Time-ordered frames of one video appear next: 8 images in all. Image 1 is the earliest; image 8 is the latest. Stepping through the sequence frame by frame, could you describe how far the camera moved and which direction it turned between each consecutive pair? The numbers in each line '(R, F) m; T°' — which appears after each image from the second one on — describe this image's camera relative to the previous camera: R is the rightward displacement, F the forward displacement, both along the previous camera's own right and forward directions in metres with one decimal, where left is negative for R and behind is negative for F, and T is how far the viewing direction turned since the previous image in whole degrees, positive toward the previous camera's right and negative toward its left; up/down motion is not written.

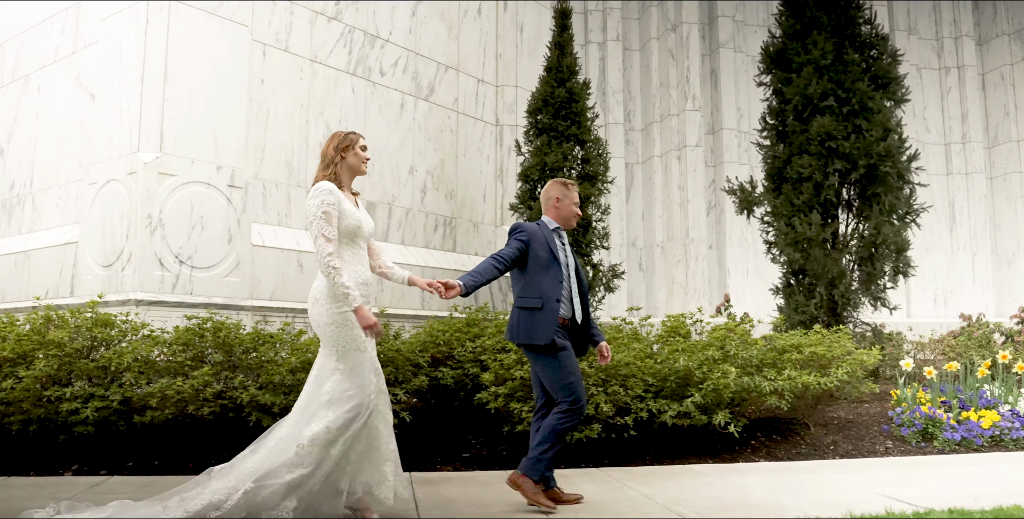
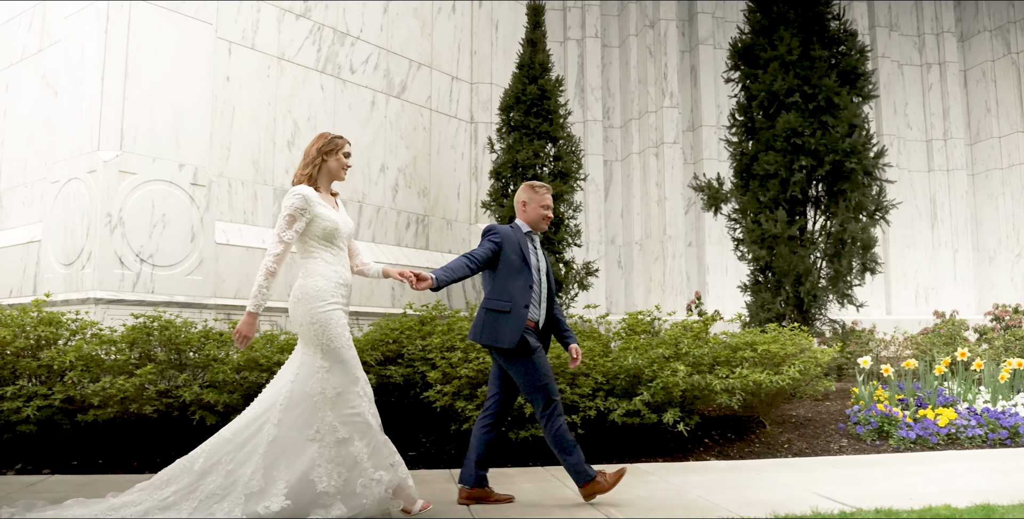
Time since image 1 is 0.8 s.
(+0.4, 0.0) m; 0°
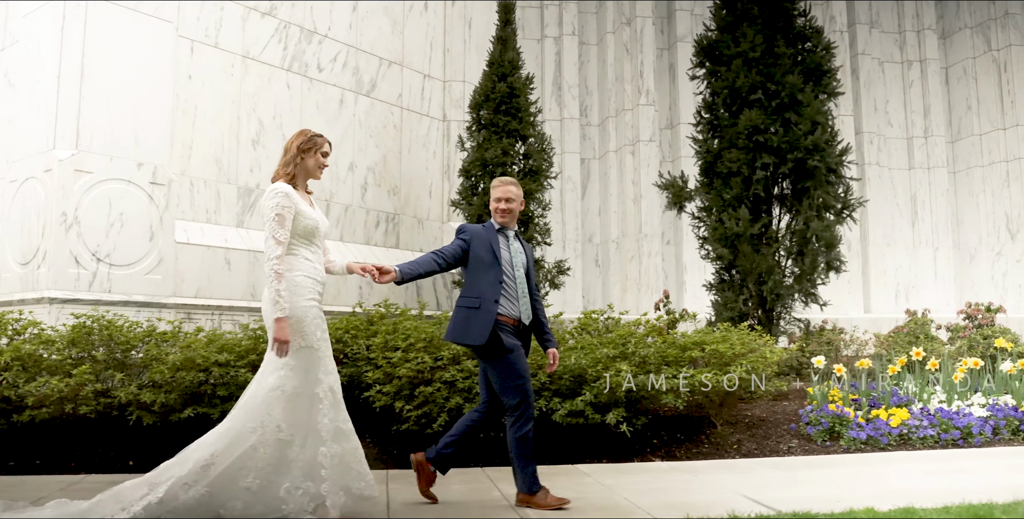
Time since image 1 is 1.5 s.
(+0.4, 0.0) m; 0°
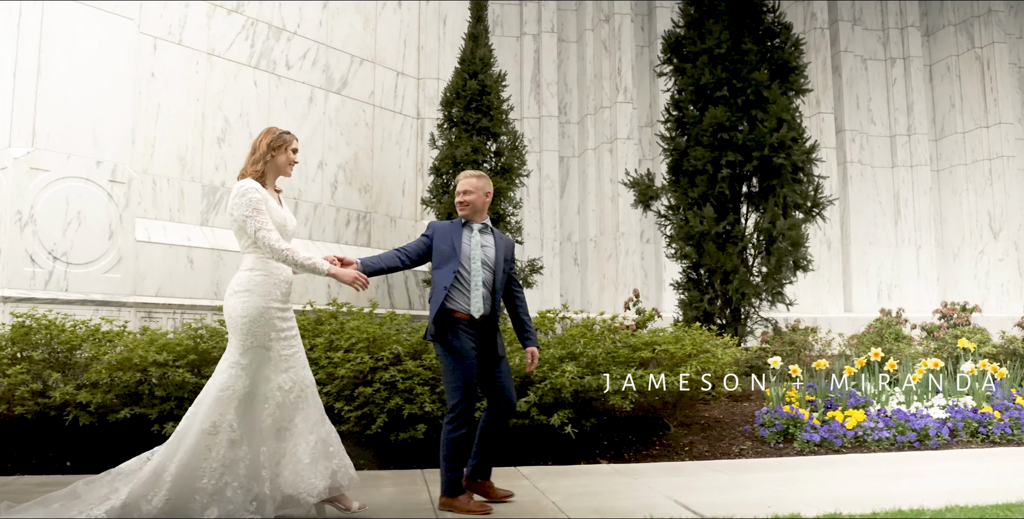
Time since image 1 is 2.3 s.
(+0.4, +0.1) m; 0°
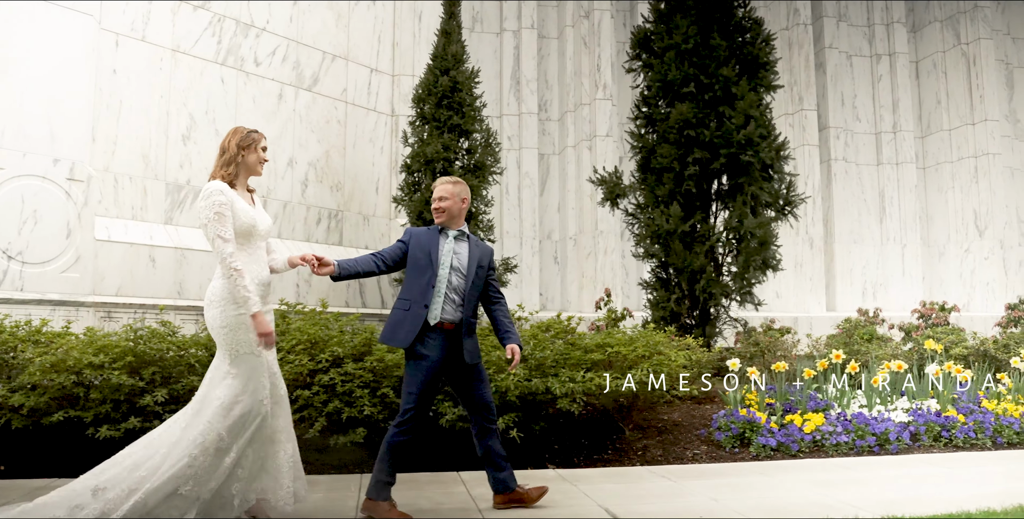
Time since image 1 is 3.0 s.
(+0.4, +0.1) m; 0°
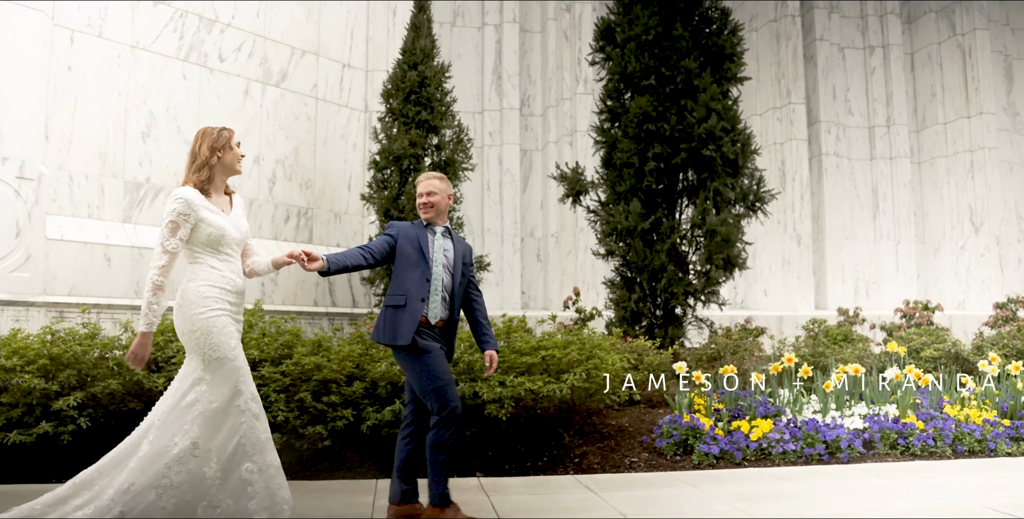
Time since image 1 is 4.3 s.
(+0.6, +0.2) m; -2°
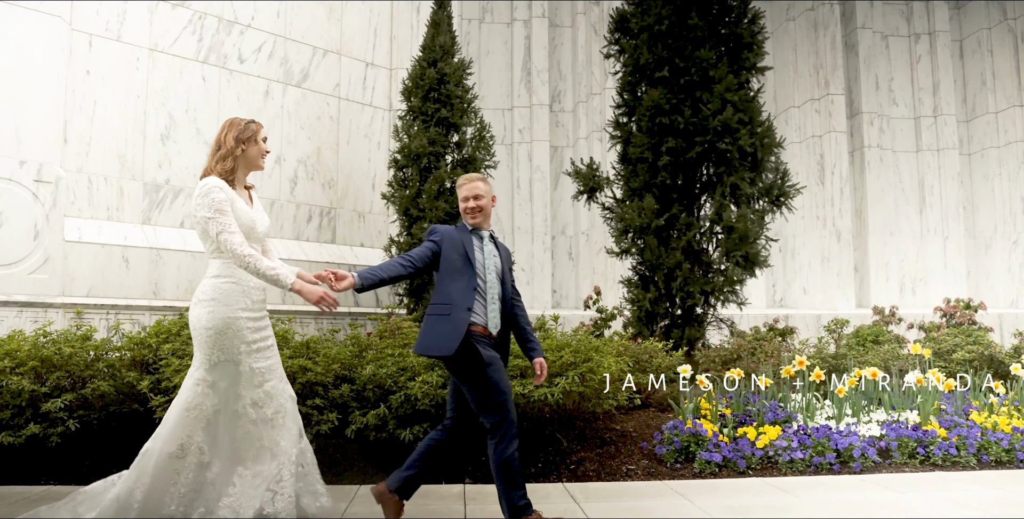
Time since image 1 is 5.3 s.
(+0.4, +0.2) m; -4°
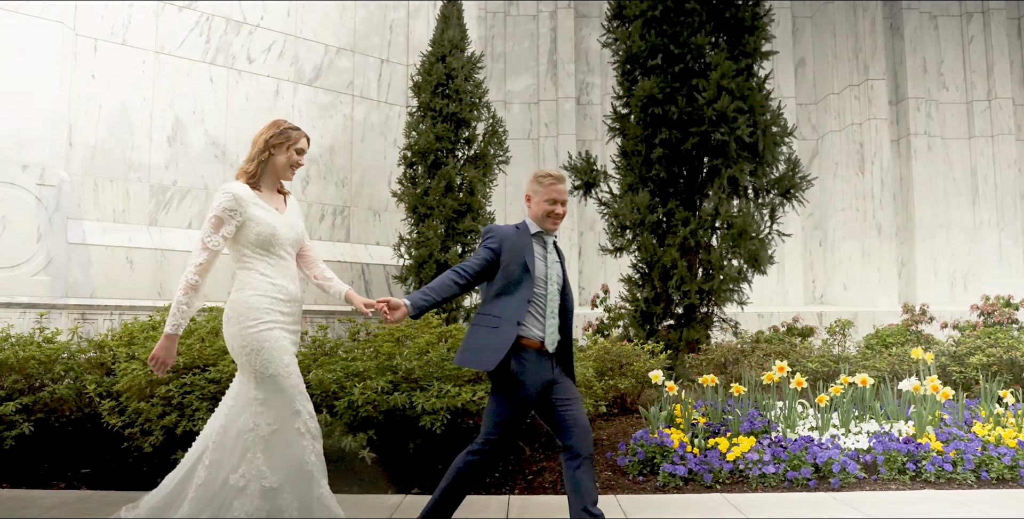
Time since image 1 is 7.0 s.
(+0.8, +0.3) m; -5°
